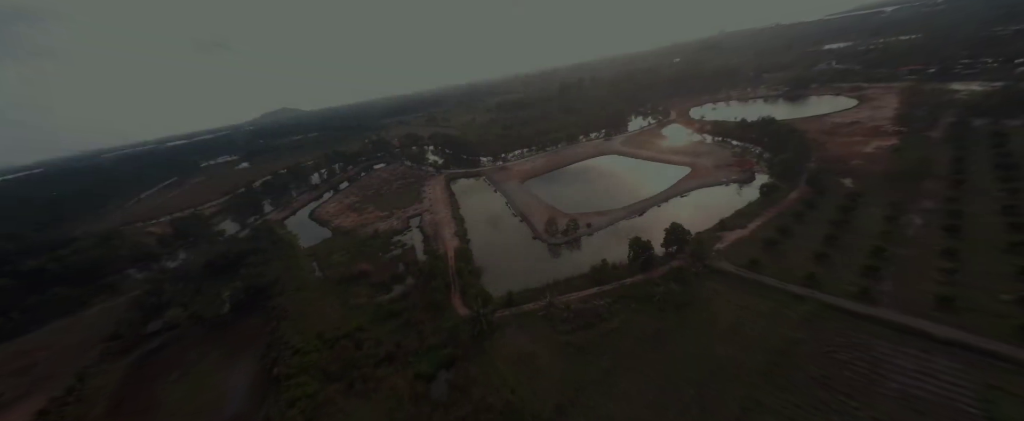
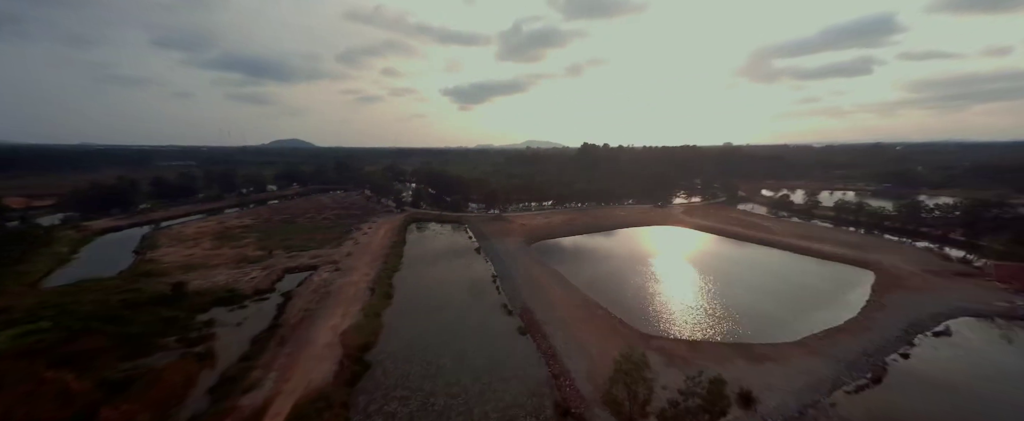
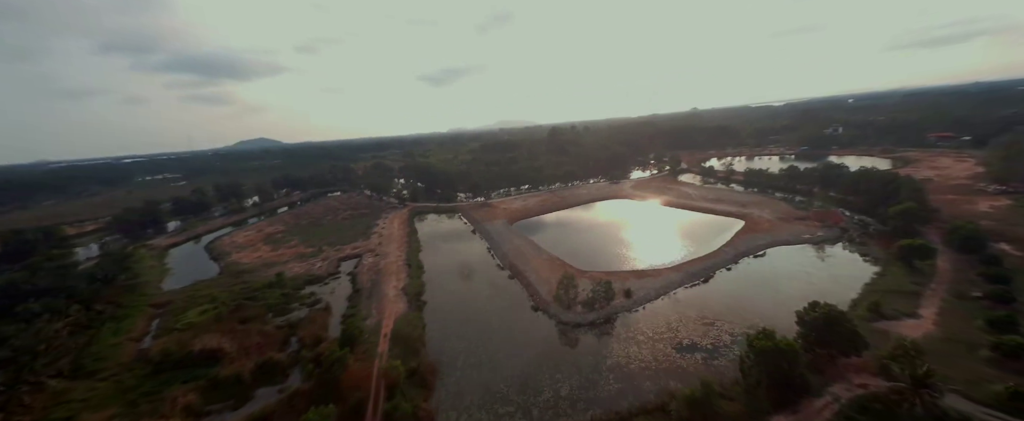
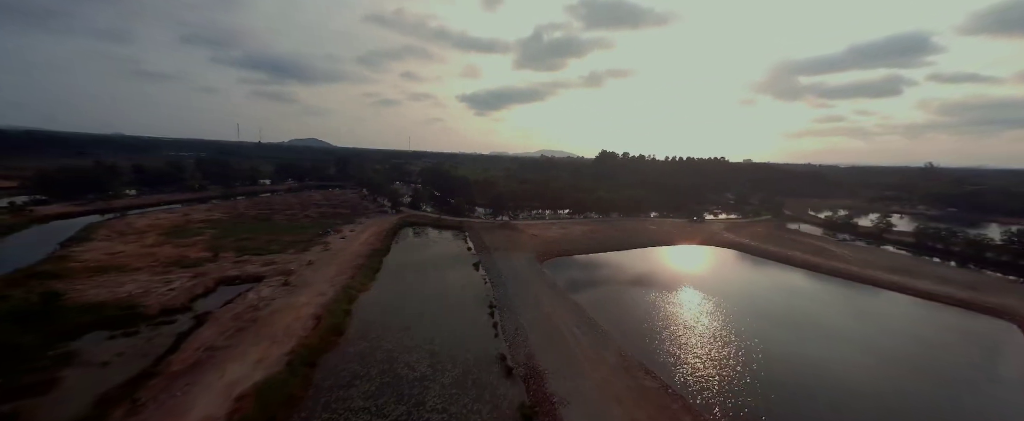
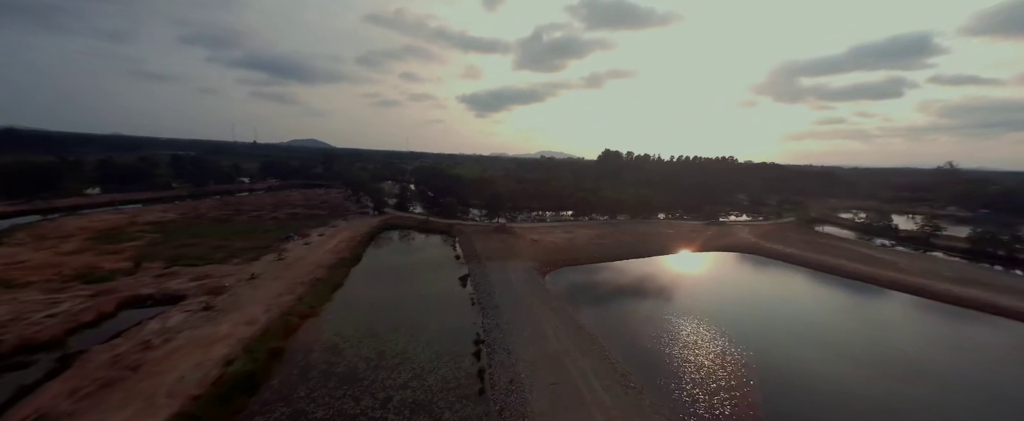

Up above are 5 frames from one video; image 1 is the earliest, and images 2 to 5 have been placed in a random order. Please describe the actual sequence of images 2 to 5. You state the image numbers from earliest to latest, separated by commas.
3, 2, 4, 5
